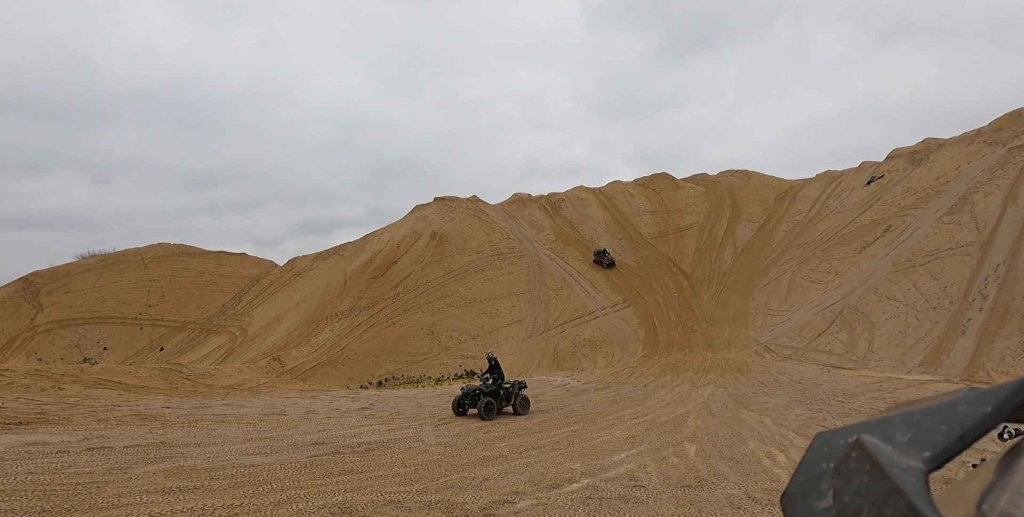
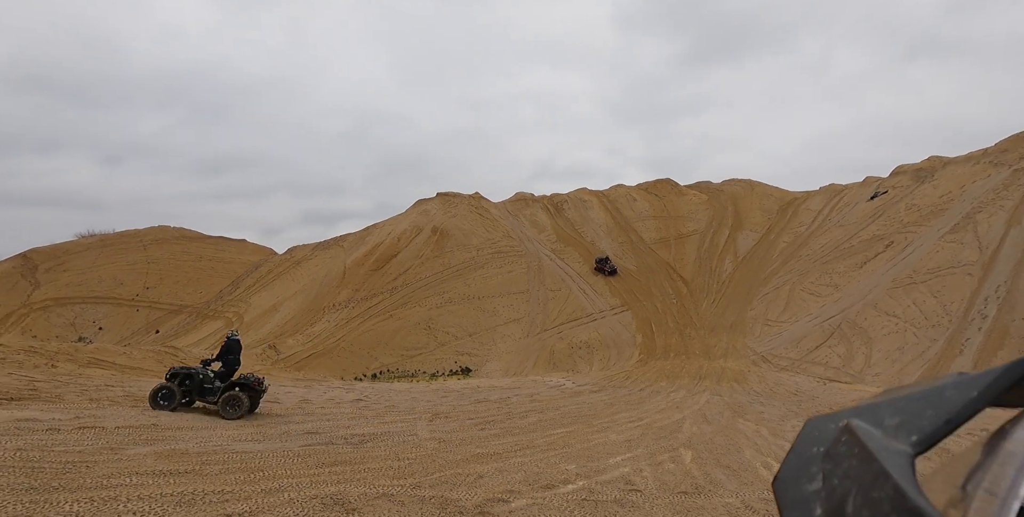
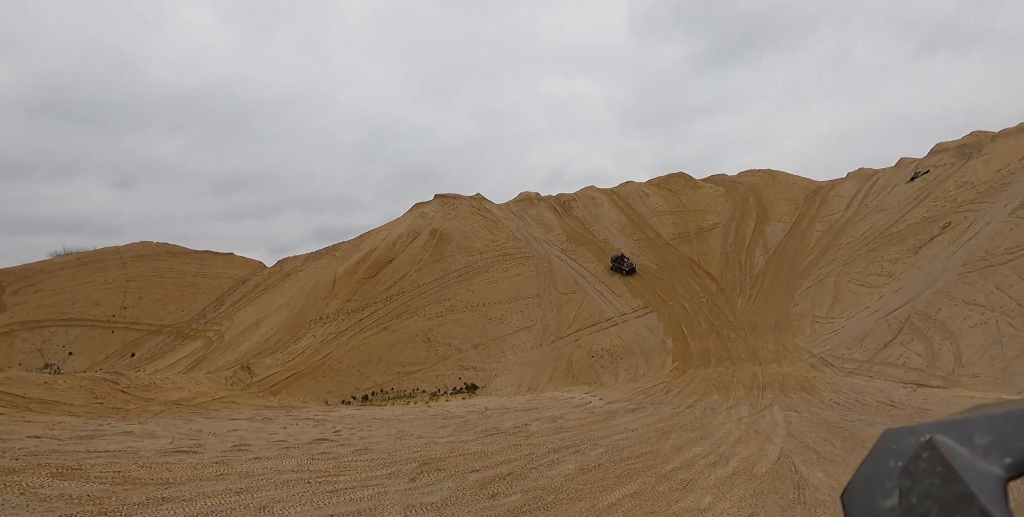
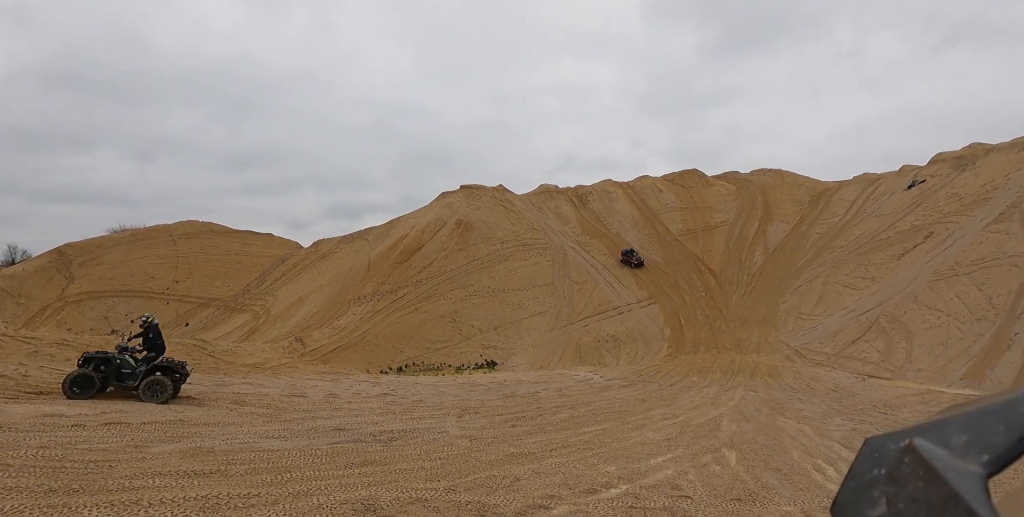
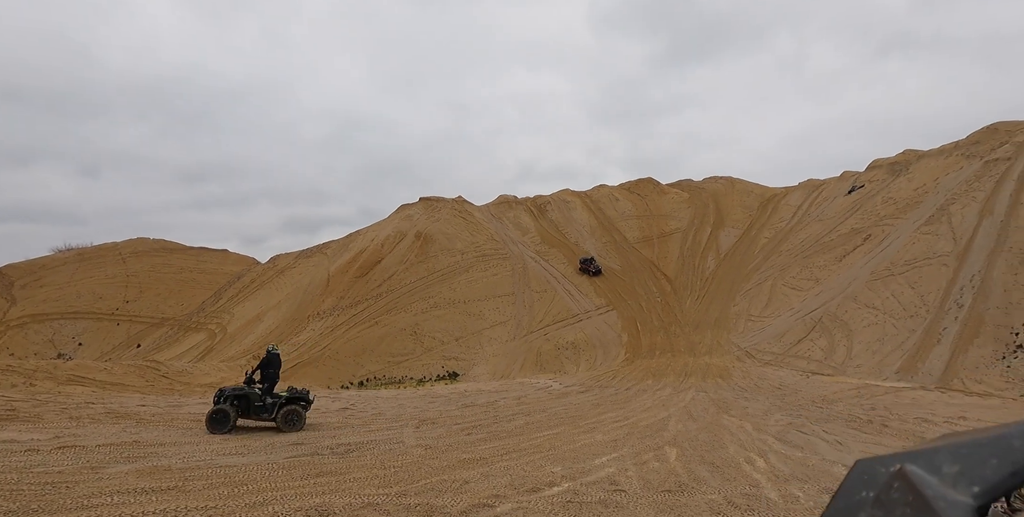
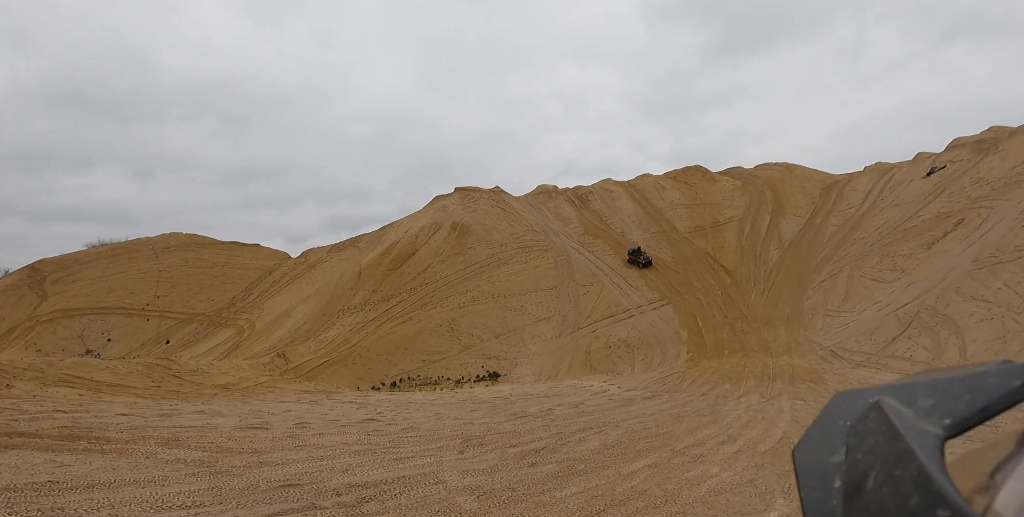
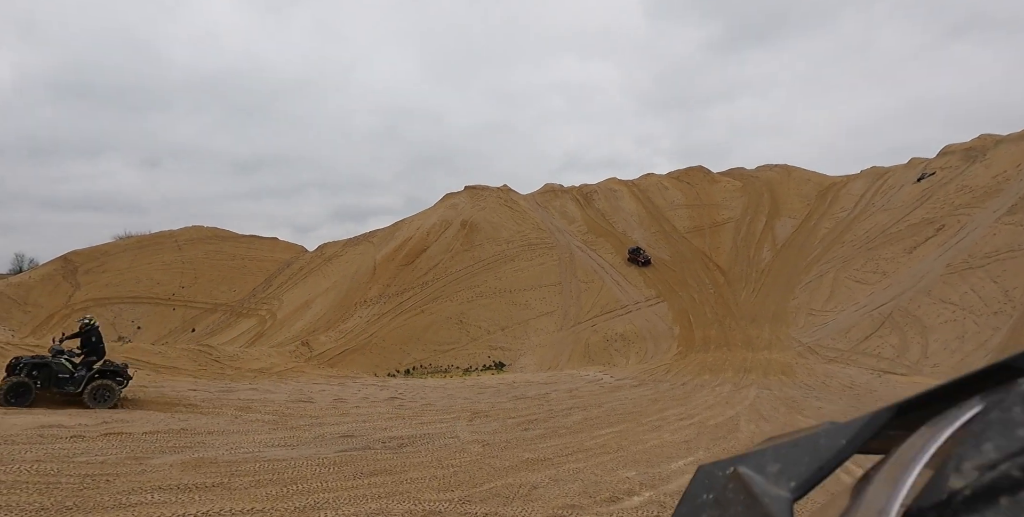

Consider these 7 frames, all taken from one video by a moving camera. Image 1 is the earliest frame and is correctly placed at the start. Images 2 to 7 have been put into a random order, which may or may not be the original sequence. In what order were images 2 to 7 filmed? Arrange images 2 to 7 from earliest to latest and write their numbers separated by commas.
5, 2, 4, 7, 6, 3
